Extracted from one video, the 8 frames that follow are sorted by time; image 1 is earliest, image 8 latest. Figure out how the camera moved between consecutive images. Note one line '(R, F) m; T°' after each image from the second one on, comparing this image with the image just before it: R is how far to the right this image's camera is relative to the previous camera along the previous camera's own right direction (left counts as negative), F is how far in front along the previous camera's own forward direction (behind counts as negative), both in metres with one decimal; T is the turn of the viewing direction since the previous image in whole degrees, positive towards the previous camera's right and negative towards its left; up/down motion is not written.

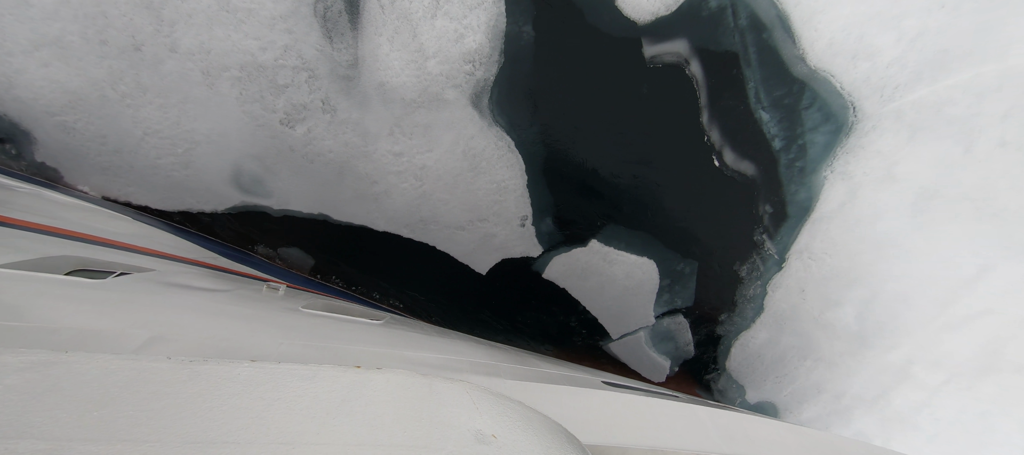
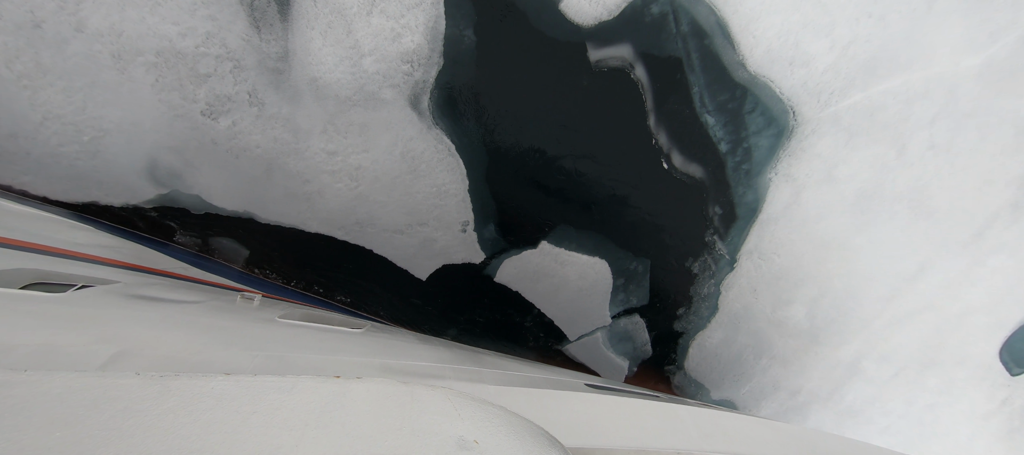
(-0.1, +0.1) m; +7°
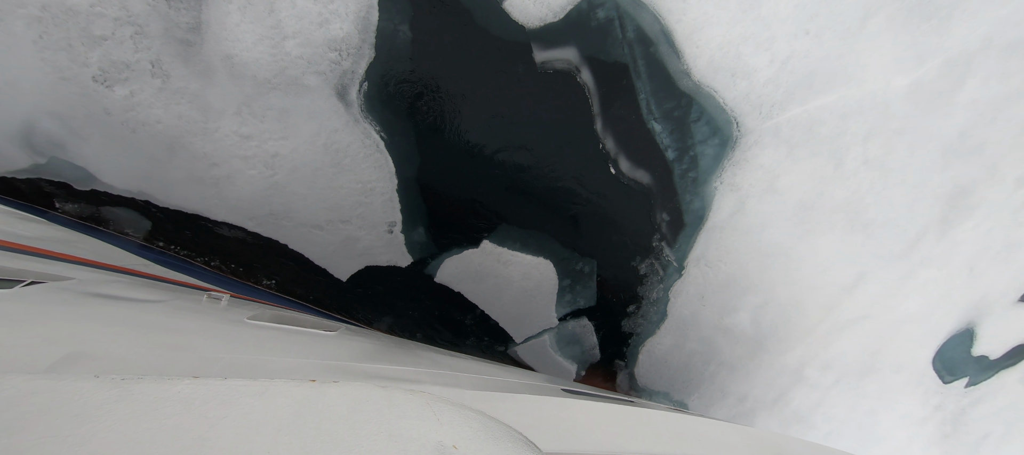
(-0.2, +0.2) m; +9°
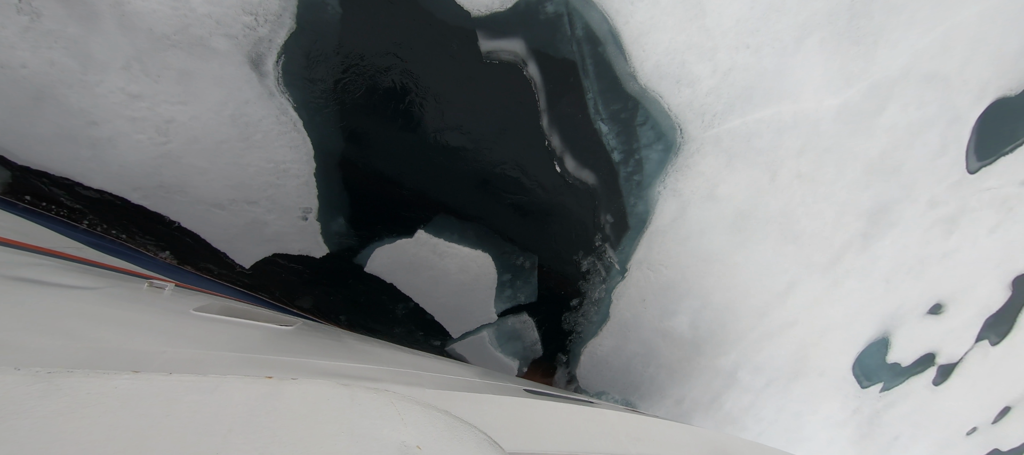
(-0.1, +0.1) m; +9°
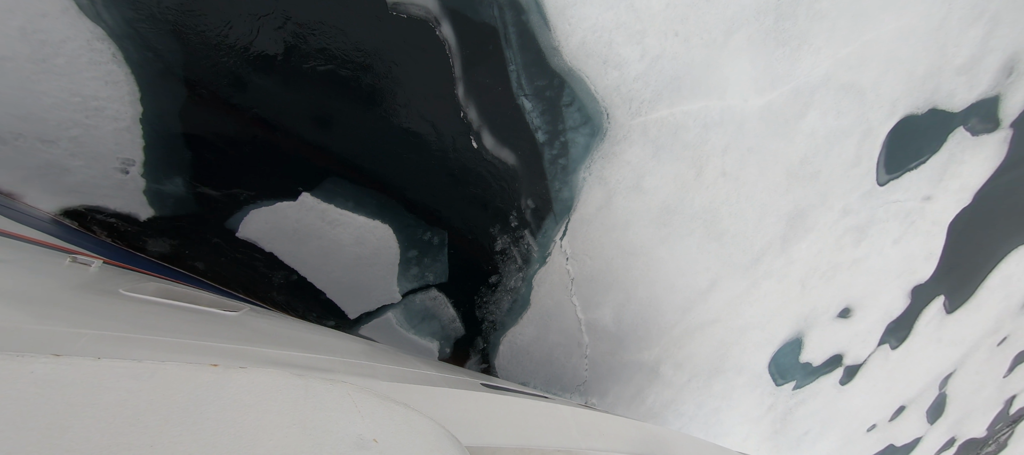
(-0.1, +0.4) m; +13°
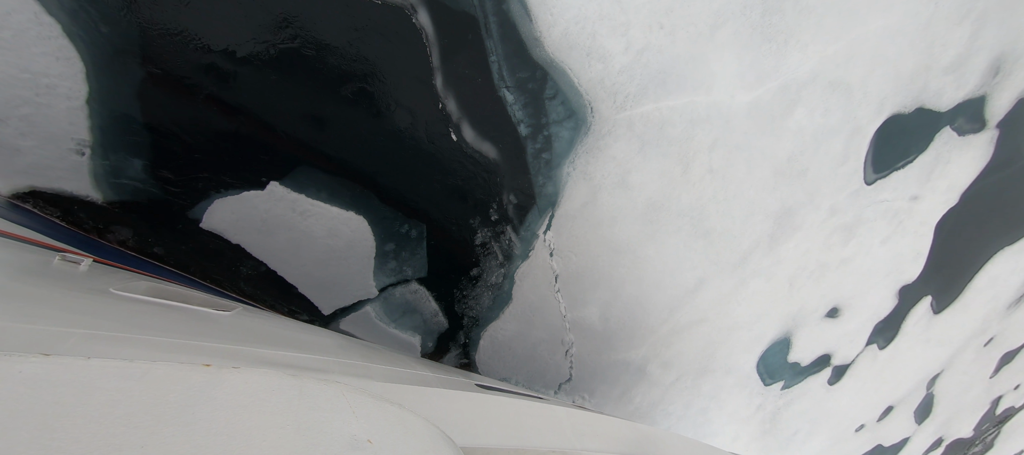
(+0.7, -0.6) m; -41°
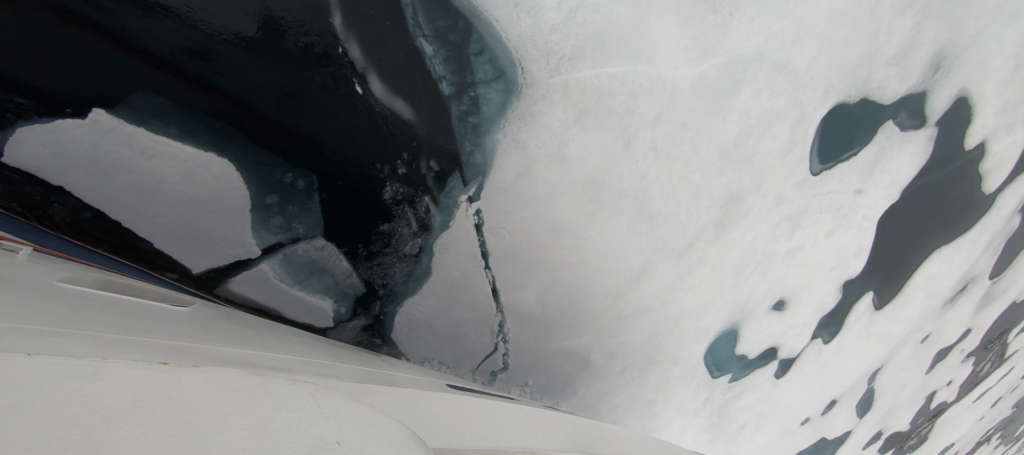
(+0.1, 0.0) m; +4°
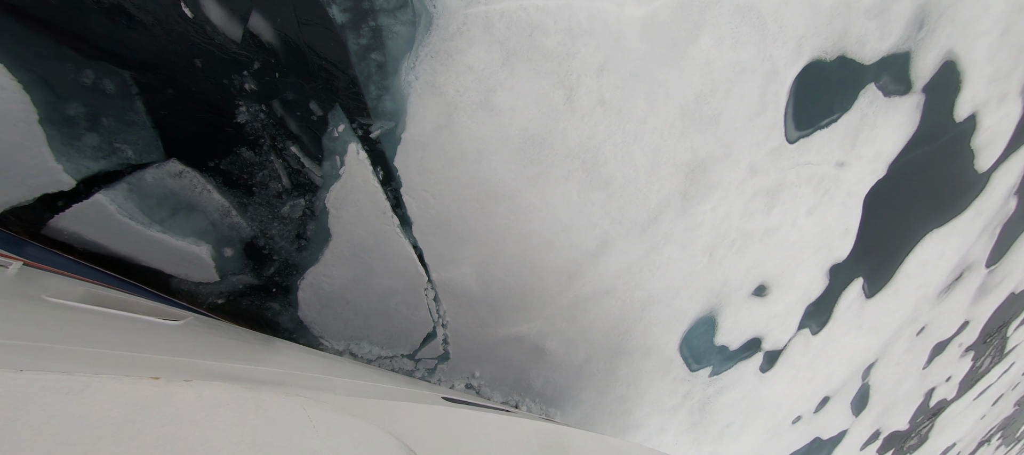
(+0.1, +0.1) m; 0°
